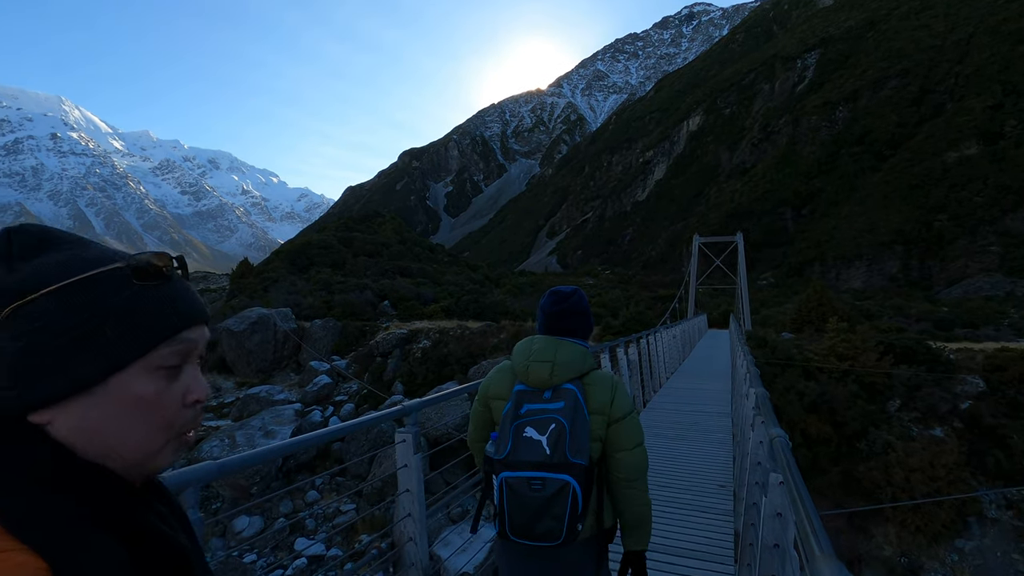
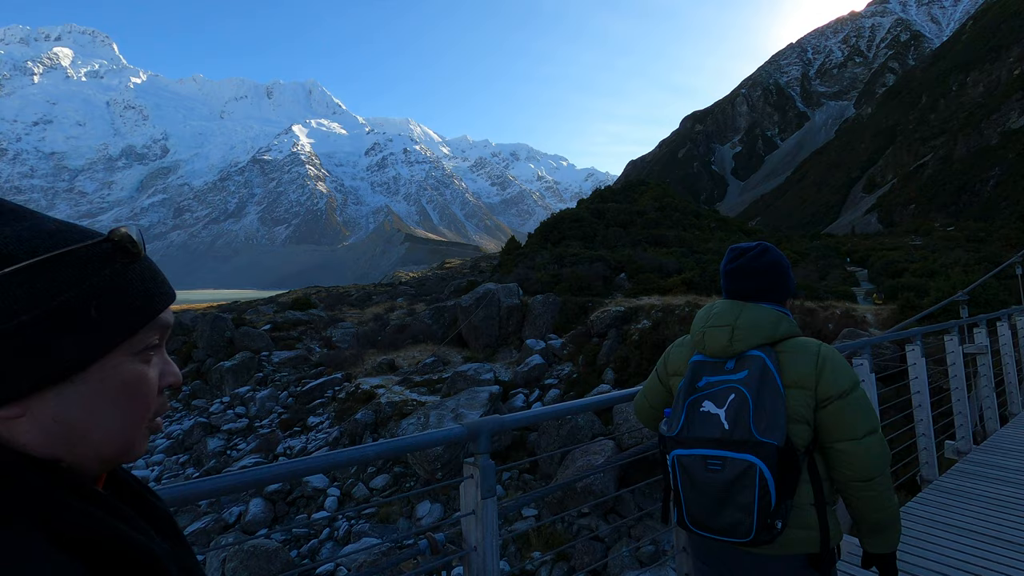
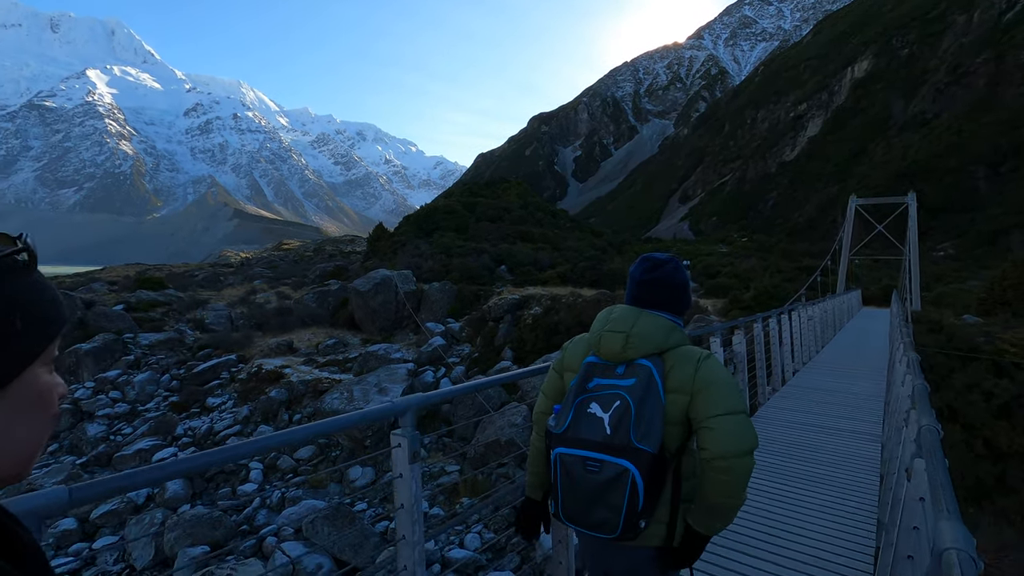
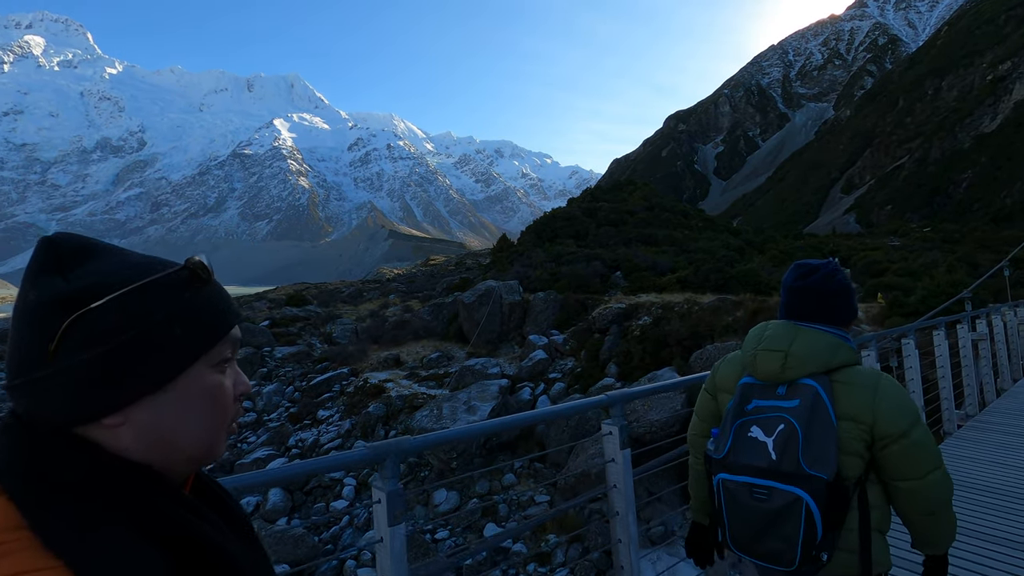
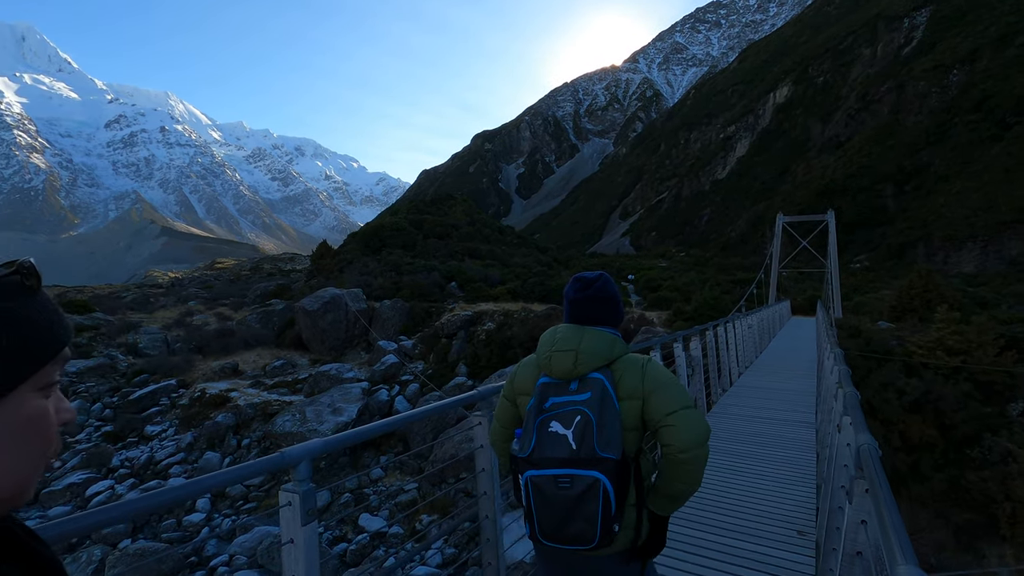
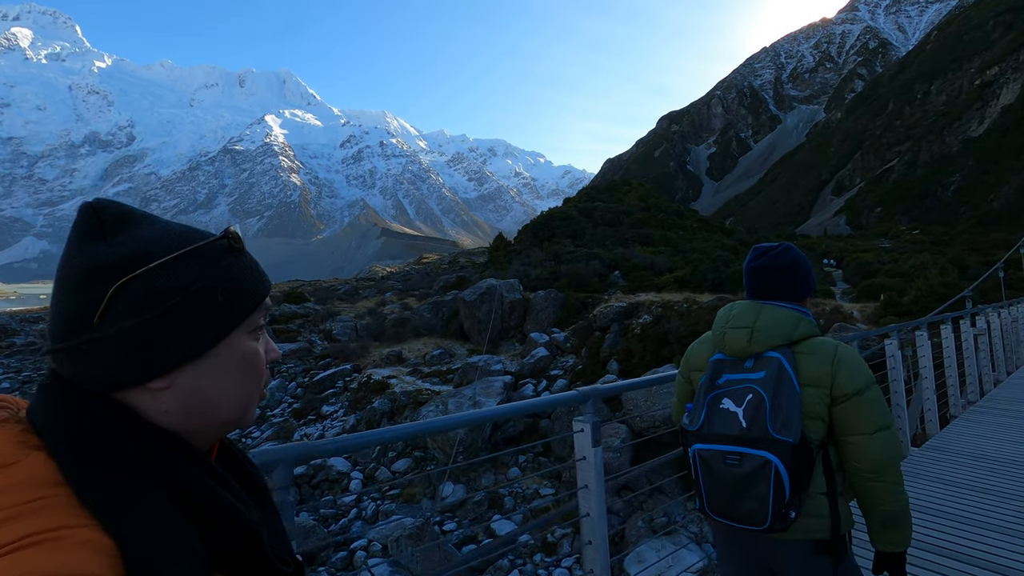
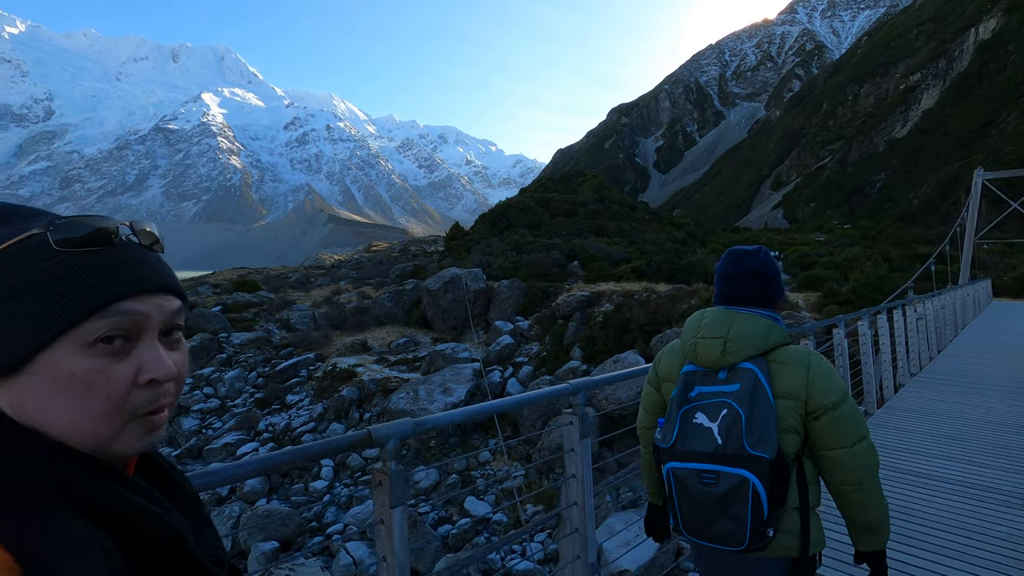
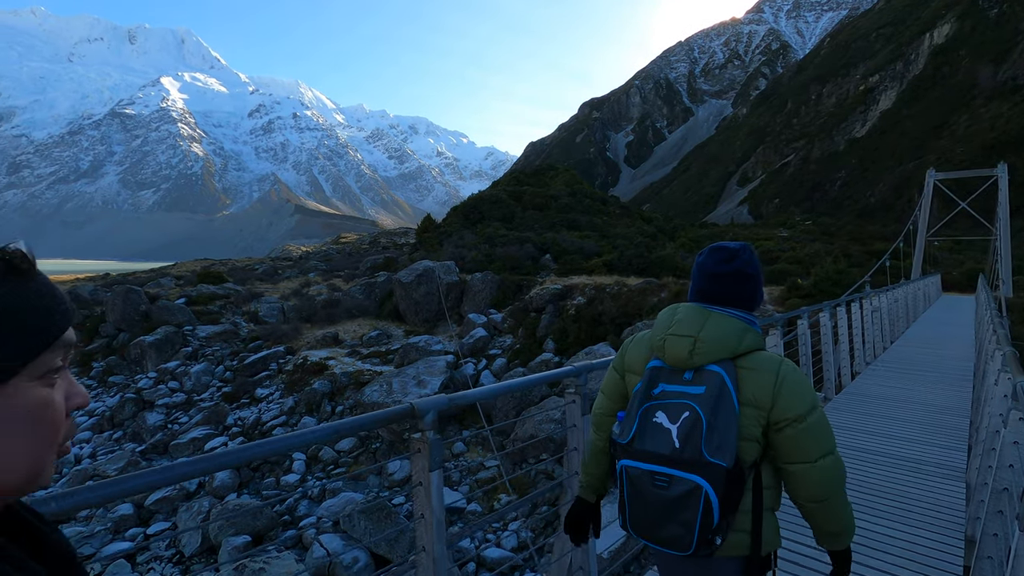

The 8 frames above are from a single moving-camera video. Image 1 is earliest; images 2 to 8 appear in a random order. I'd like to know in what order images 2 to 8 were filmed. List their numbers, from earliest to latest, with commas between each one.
5, 3, 8, 7, 6, 4, 2
